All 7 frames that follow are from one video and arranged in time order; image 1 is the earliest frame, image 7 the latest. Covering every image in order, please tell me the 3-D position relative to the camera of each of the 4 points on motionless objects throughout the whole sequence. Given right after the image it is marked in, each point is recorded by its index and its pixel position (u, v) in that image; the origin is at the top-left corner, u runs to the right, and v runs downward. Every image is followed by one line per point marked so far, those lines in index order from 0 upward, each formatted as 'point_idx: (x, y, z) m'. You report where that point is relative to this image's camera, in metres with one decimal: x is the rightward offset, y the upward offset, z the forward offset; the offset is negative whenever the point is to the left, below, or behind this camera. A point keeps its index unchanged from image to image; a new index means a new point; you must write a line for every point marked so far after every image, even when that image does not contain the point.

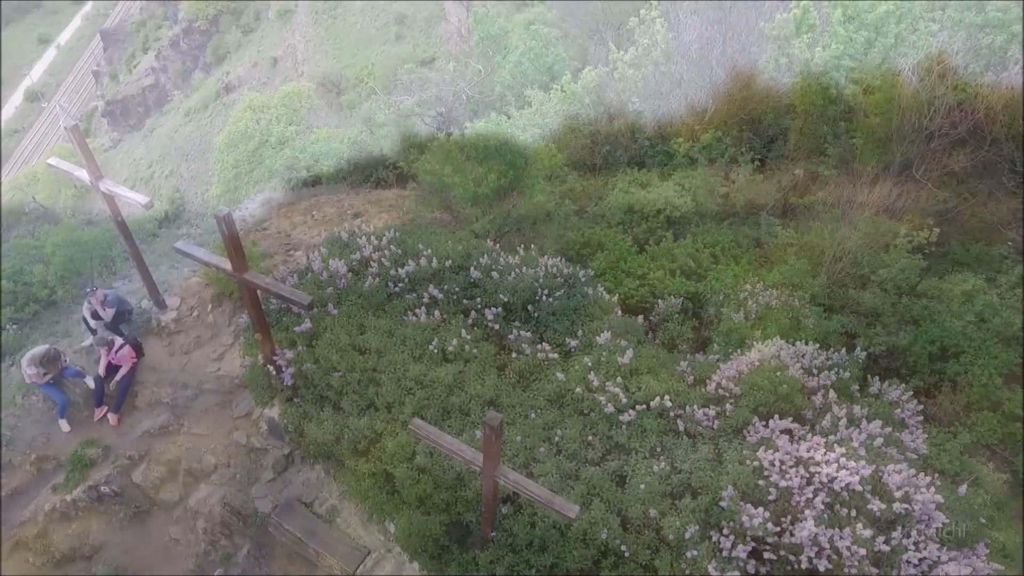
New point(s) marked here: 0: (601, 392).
0: (+0.9, -1.0, +7.3) m
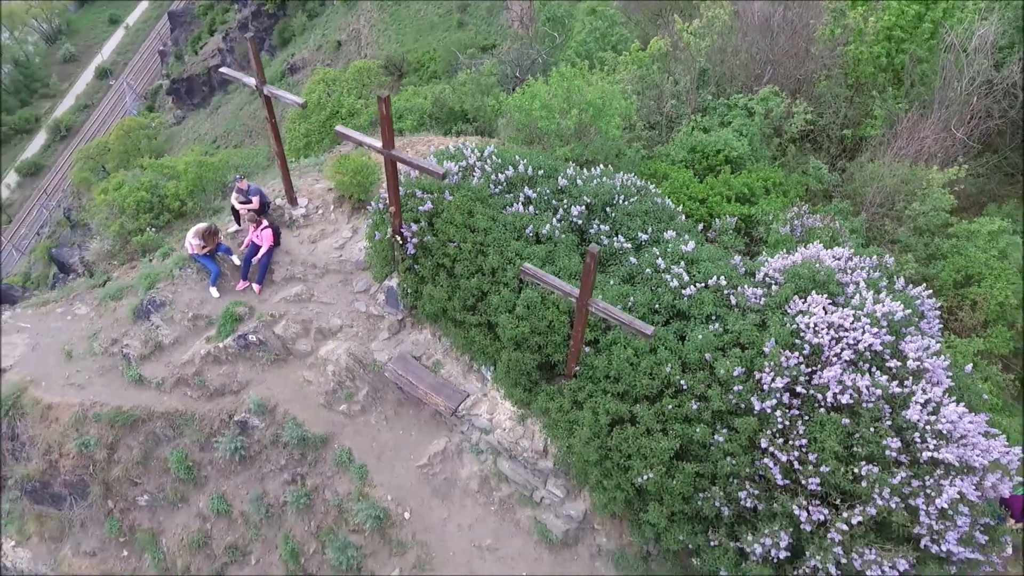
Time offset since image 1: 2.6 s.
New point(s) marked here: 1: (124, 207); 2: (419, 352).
0: (+1.9, +0.2, +8.8) m
1: (-7.5, +1.6, +14.0) m
2: (-1.2, -0.8, +9.6) m
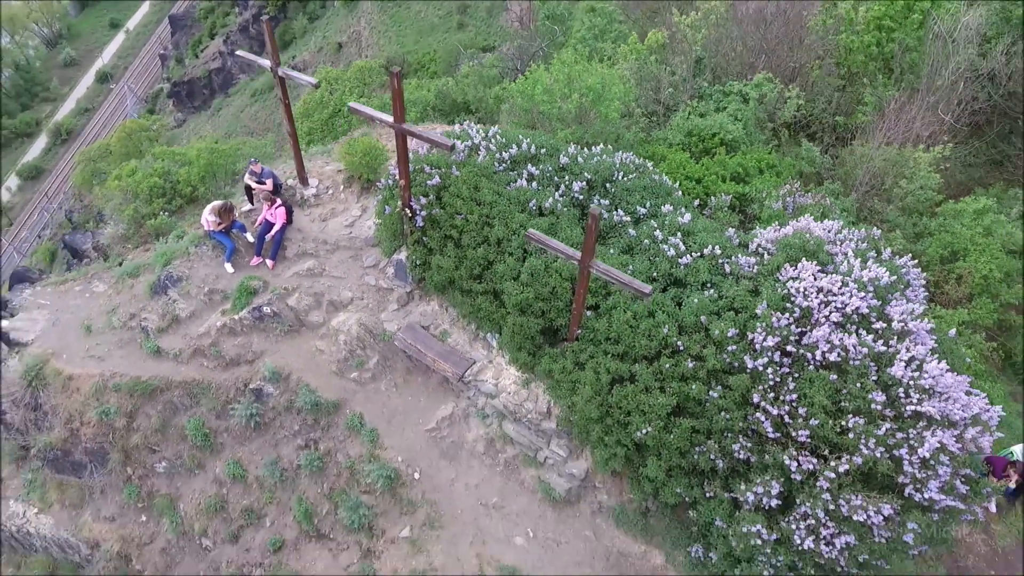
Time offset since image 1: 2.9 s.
0: (+1.9, +0.6, +9.2) m
1: (-7.4, +1.9, +14.5) m
2: (-1.2, -0.5, +10.0) m
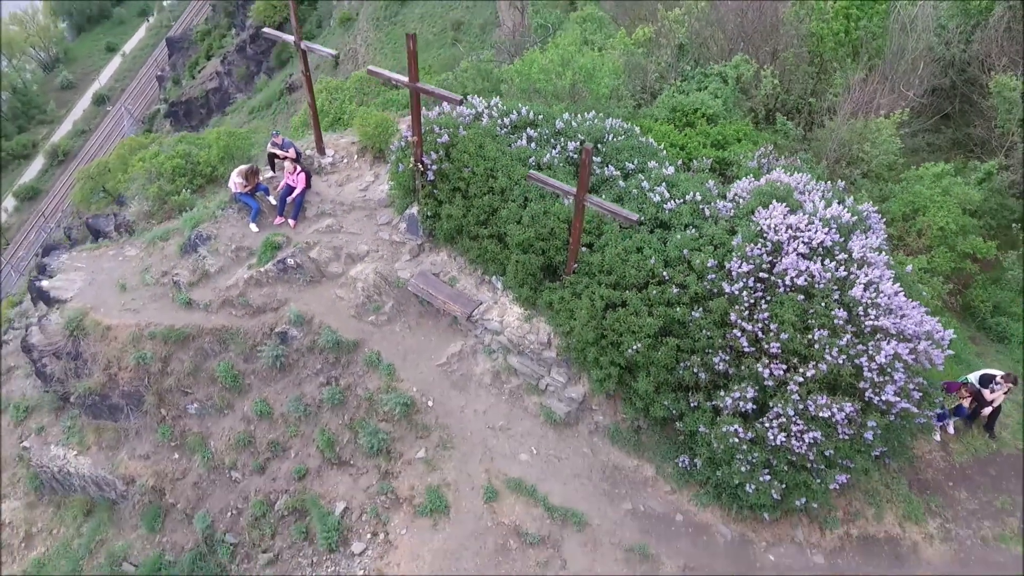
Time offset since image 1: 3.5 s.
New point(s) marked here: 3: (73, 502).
0: (+2.0, +1.4, +10.3) m
1: (-7.5, +2.5, +15.5) m
2: (-1.1, +0.3, +11.0) m
3: (-7.0, -3.4, +11.7) m
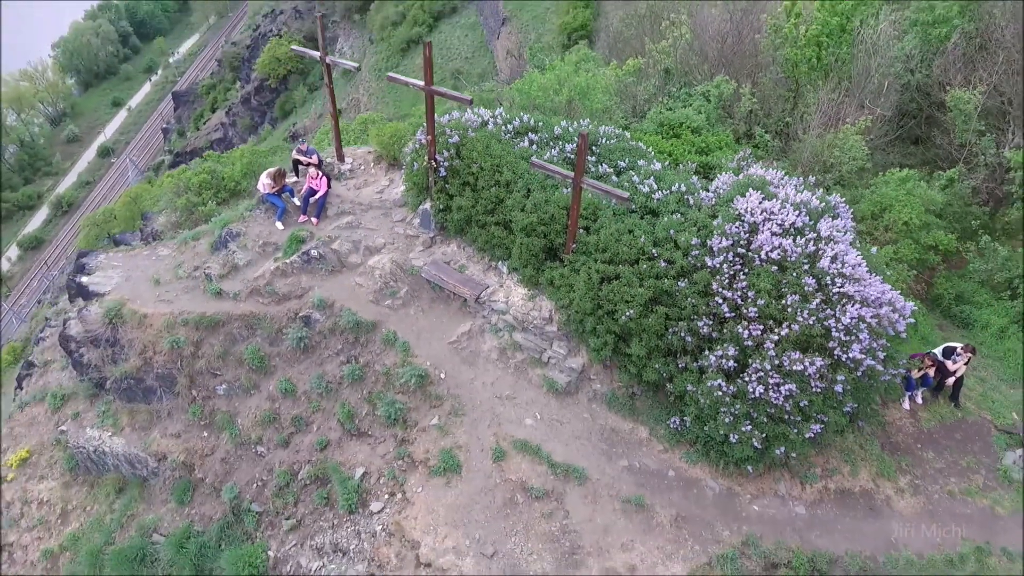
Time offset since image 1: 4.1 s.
0: (+2.0, +1.6, +11.4) m
1: (-7.4, +2.3, +16.7) m
2: (-1.1, +0.5, +12.1) m
3: (-6.9, -3.3, +12.5) m
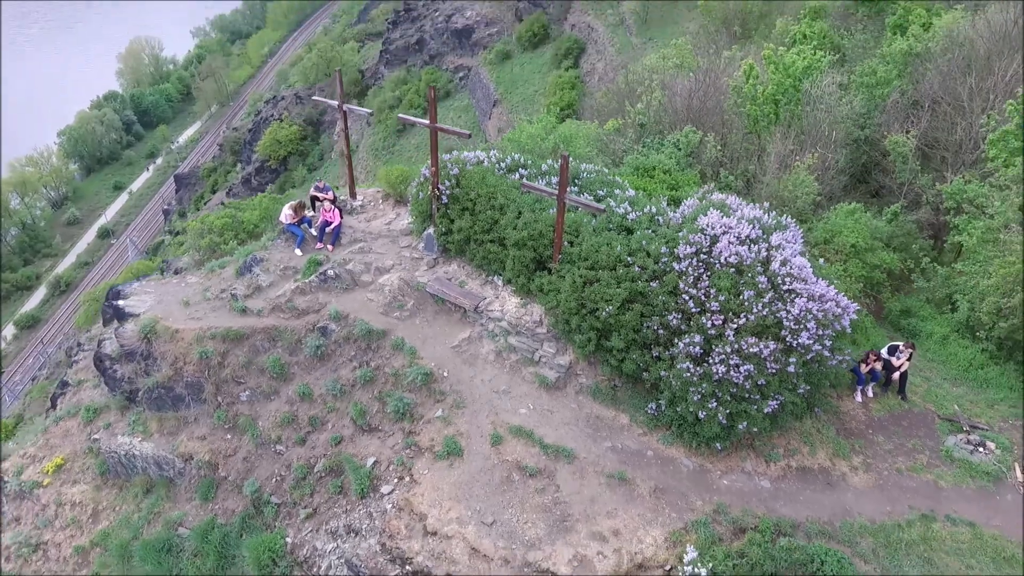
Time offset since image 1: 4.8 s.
0: (+1.9, +1.4, +13.2) m
1: (-7.6, +1.5, +18.4) m
2: (-1.2, +0.2, +13.6) m
3: (-7.0, -3.6, +13.6) m
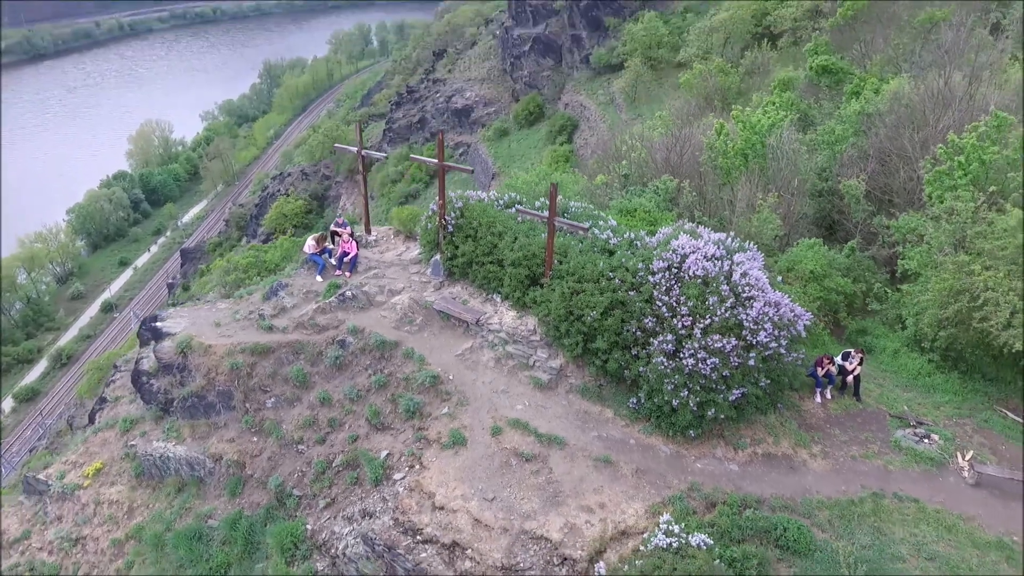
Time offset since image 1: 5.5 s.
0: (+1.8, +1.1, +15.1) m
1: (-7.7, +0.5, +20.2) m
2: (-1.2, -0.2, +15.4) m
3: (-7.1, -4.0, +14.9) m
